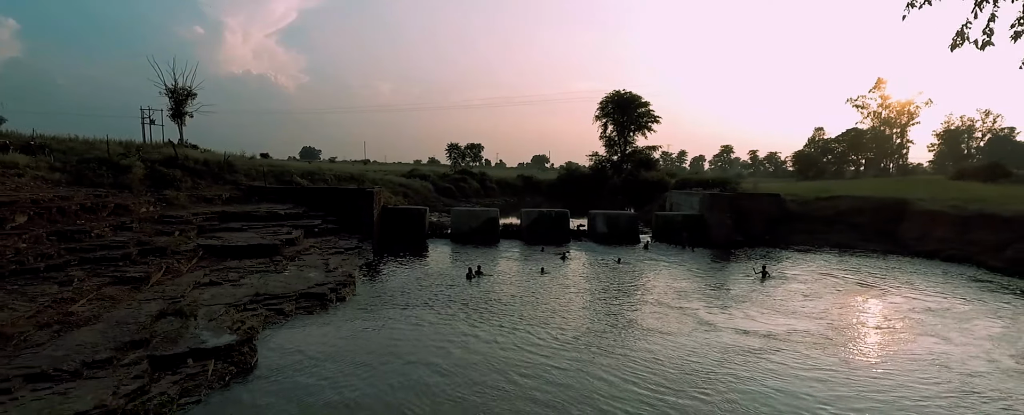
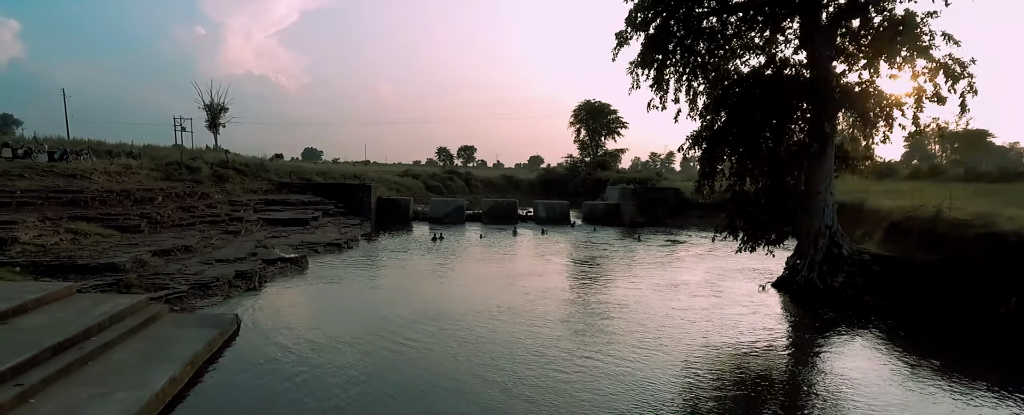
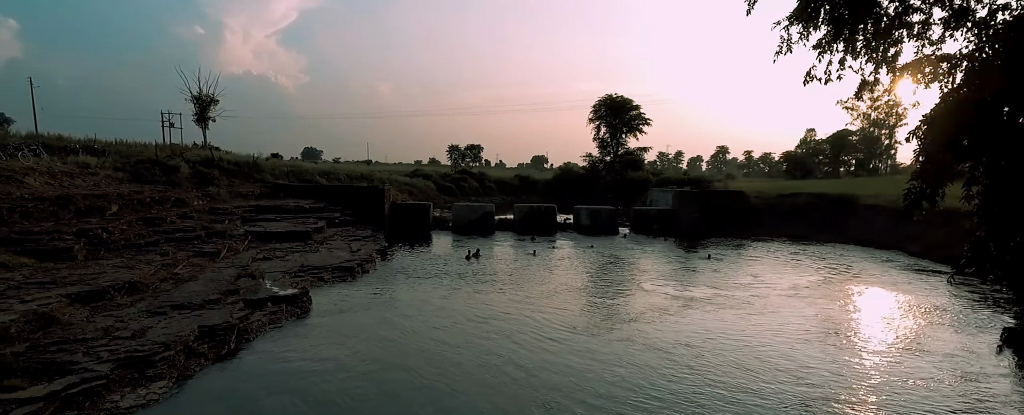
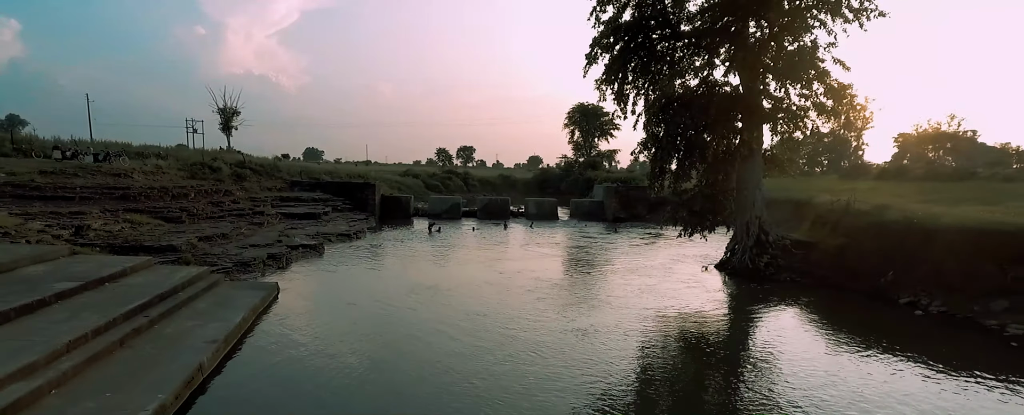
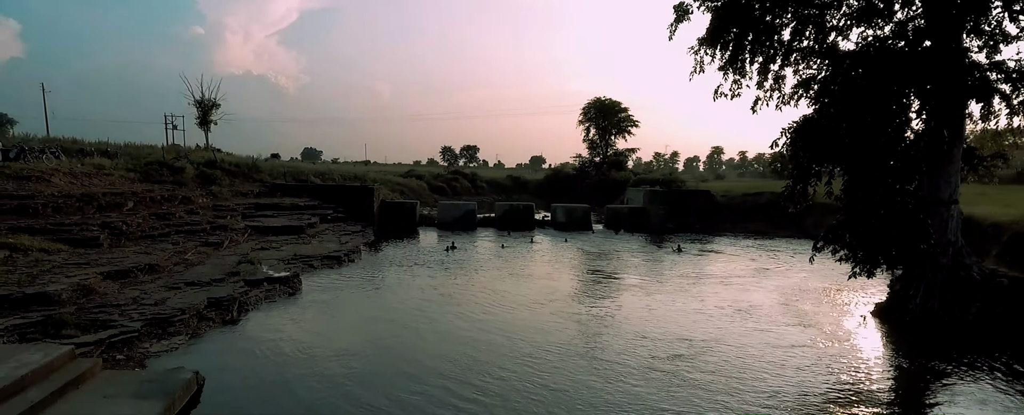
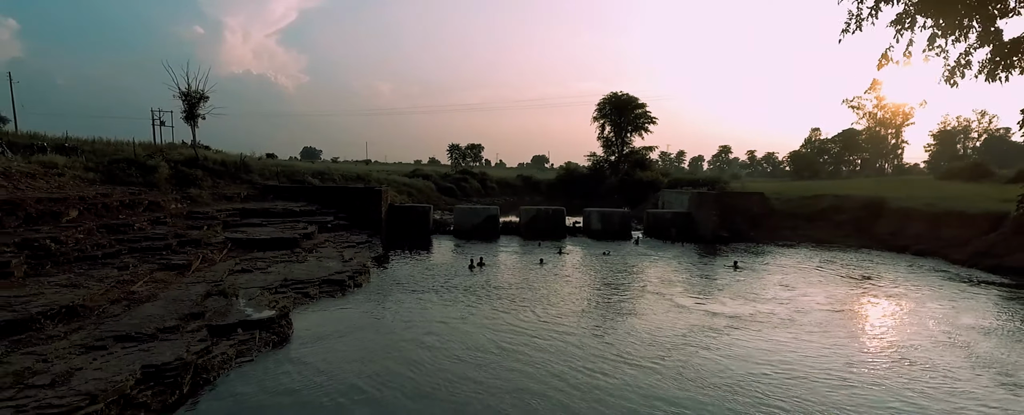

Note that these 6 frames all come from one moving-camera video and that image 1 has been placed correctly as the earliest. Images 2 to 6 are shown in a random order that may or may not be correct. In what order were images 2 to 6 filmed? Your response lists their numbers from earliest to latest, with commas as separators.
6, 3, 5, 2, 4
